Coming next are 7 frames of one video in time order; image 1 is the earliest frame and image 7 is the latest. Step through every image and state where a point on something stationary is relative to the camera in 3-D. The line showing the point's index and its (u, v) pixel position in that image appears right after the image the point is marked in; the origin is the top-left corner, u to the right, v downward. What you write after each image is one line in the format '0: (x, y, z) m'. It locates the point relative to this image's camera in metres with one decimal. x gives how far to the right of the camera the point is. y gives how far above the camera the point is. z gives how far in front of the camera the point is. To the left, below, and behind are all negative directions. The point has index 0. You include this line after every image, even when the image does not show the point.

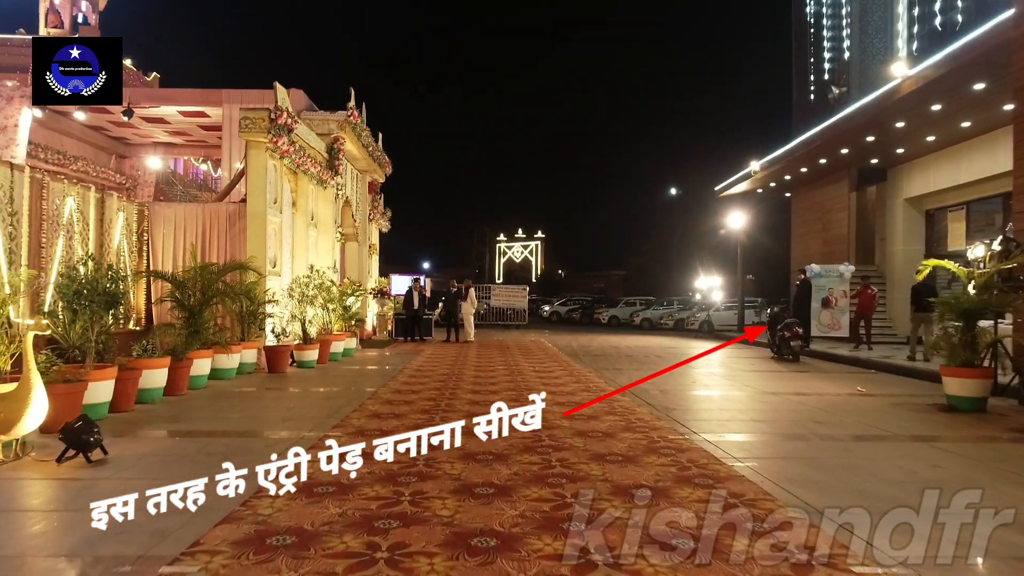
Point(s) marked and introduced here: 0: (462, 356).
0: (-1.1, -1.5, +13.6) m
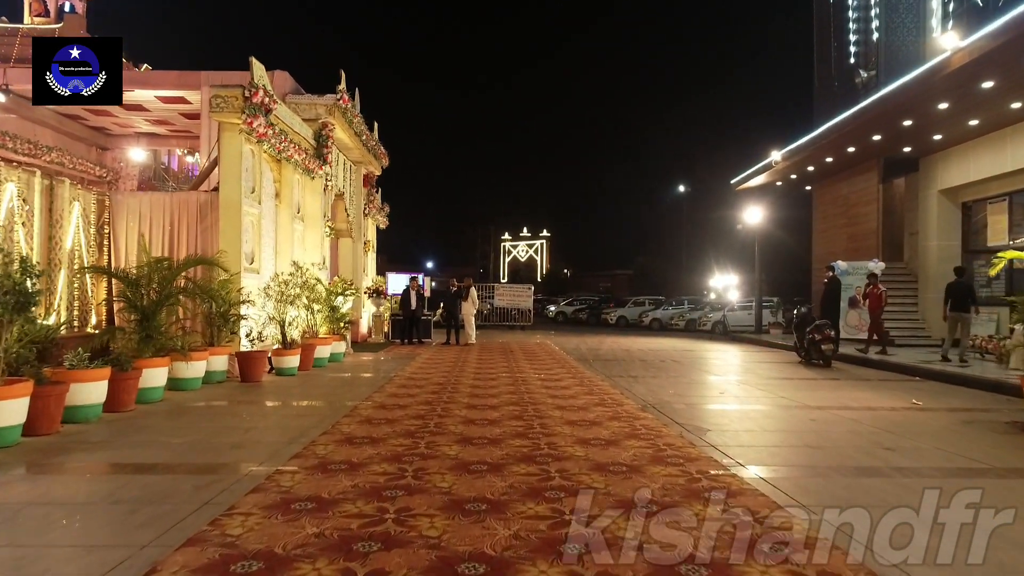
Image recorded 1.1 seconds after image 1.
0: (-1.0, -1.5, +13.0) m
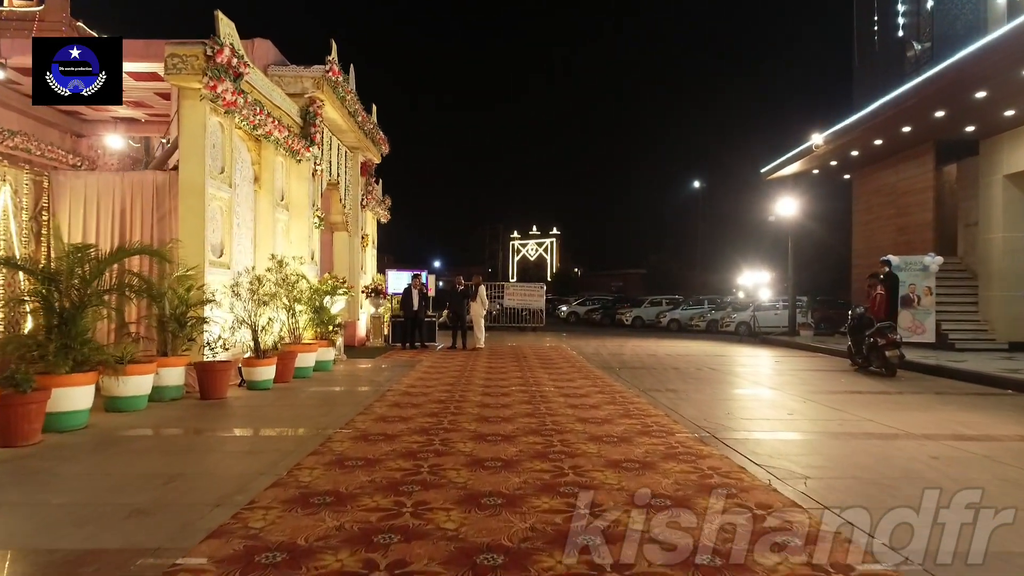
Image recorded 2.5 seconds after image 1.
0: (-0.8, -1.4, +12.4) m
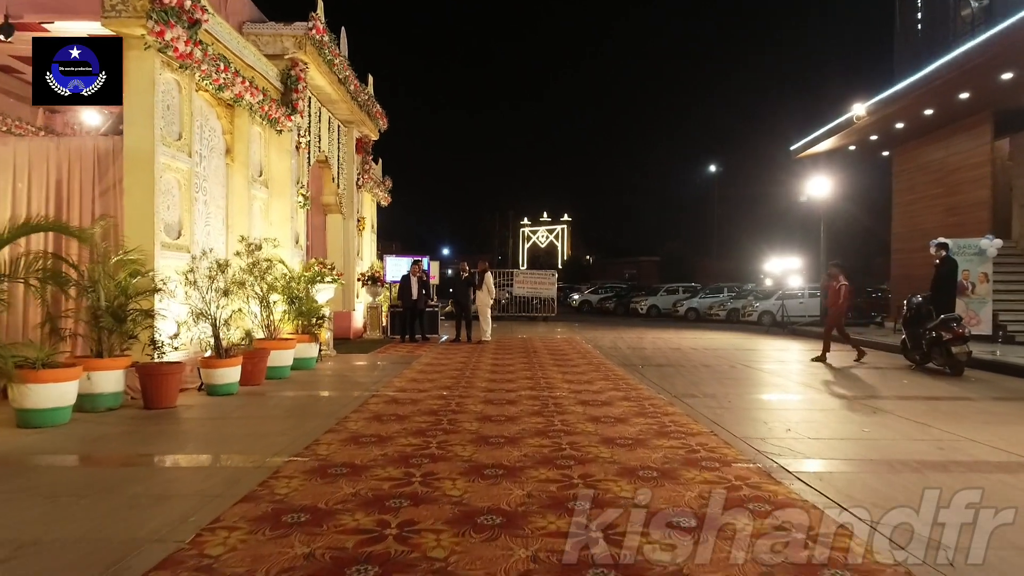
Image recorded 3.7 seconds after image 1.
0: (-0.6, -1.2, +11.8) m
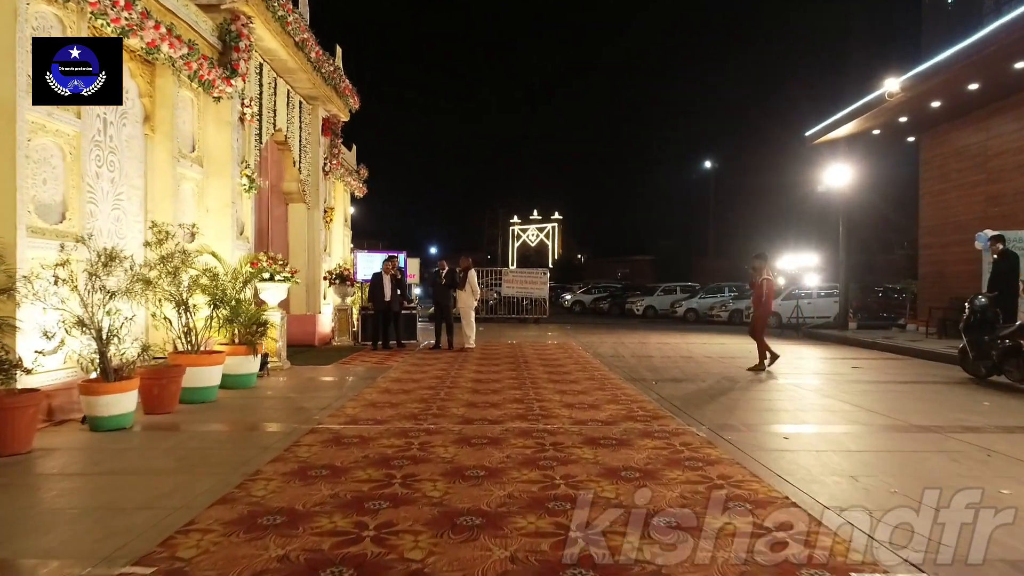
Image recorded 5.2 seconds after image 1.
0: (-0.8, -1.3, +10.7) m
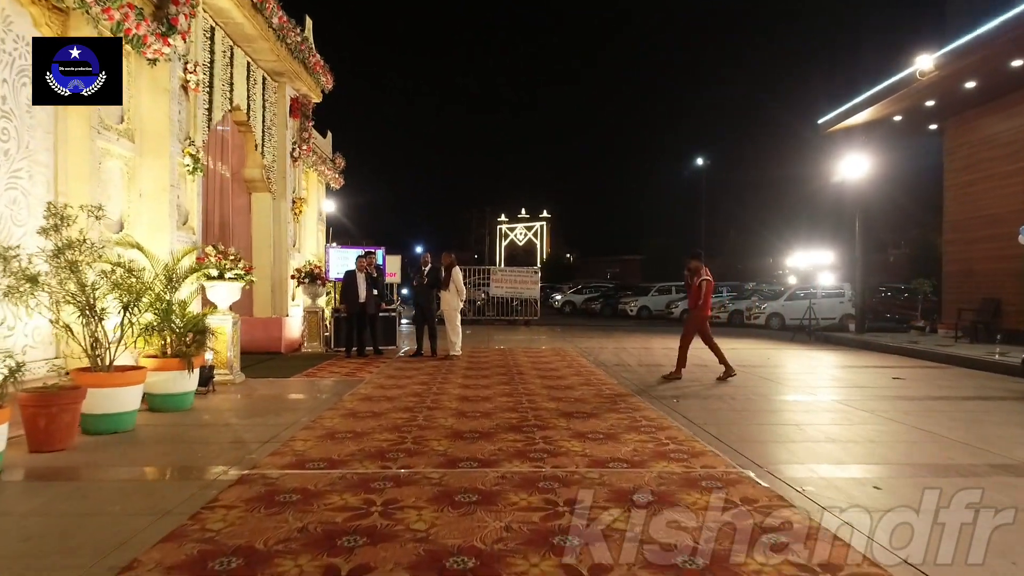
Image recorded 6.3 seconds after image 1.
0: (-0.9, -1.3, +12.1) m
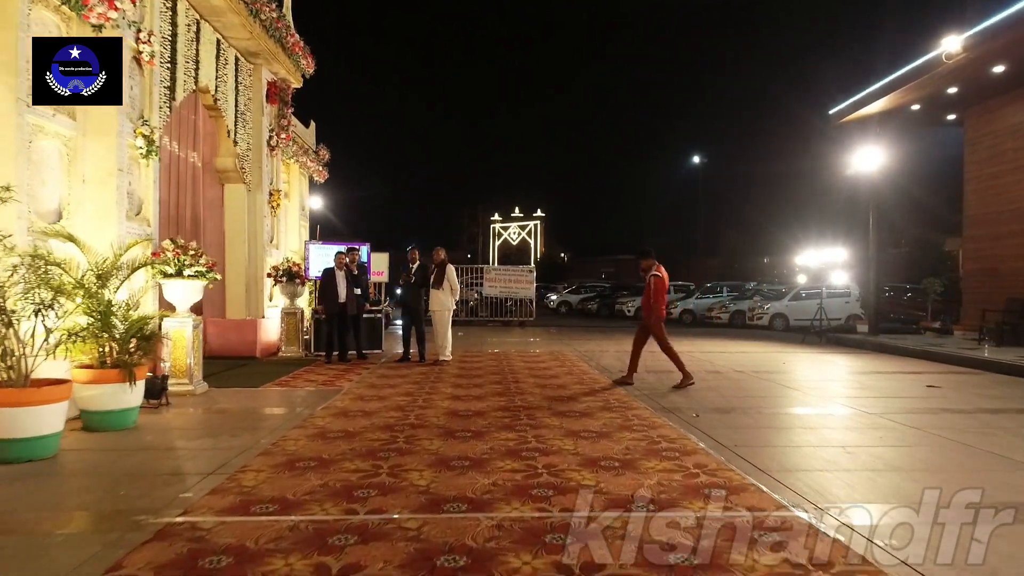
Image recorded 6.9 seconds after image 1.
0: (-1.0, -1.3, +11.1) m
